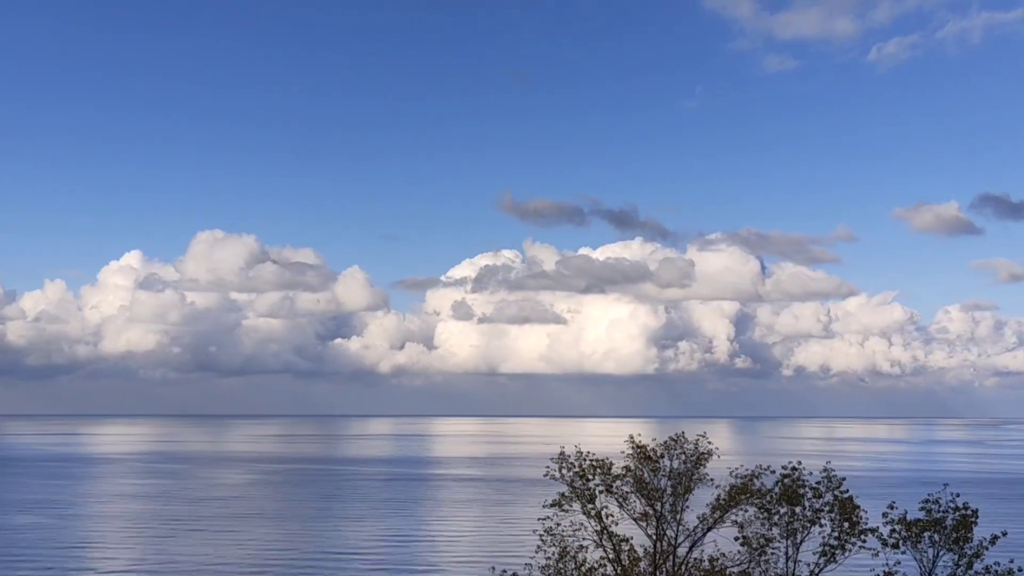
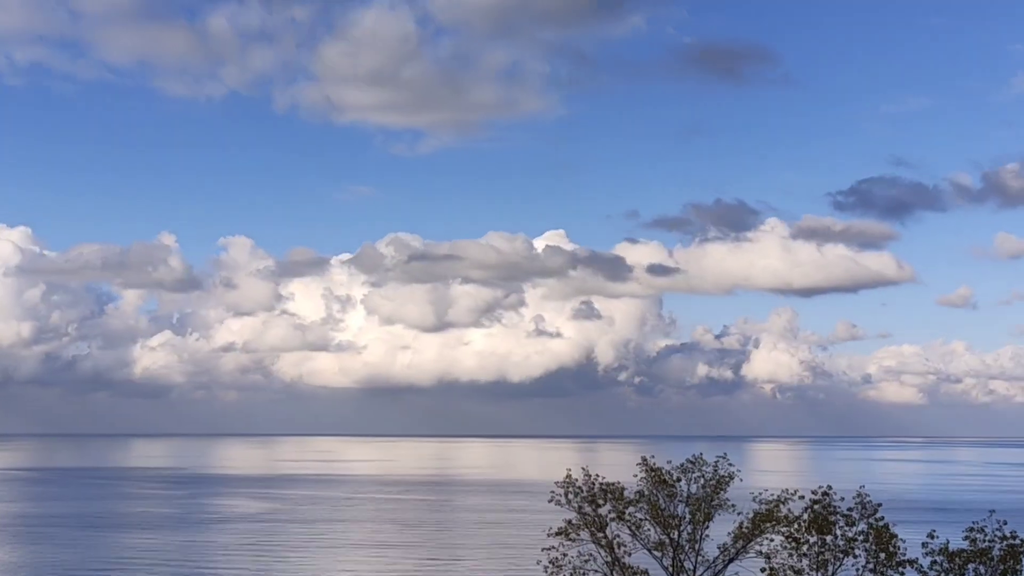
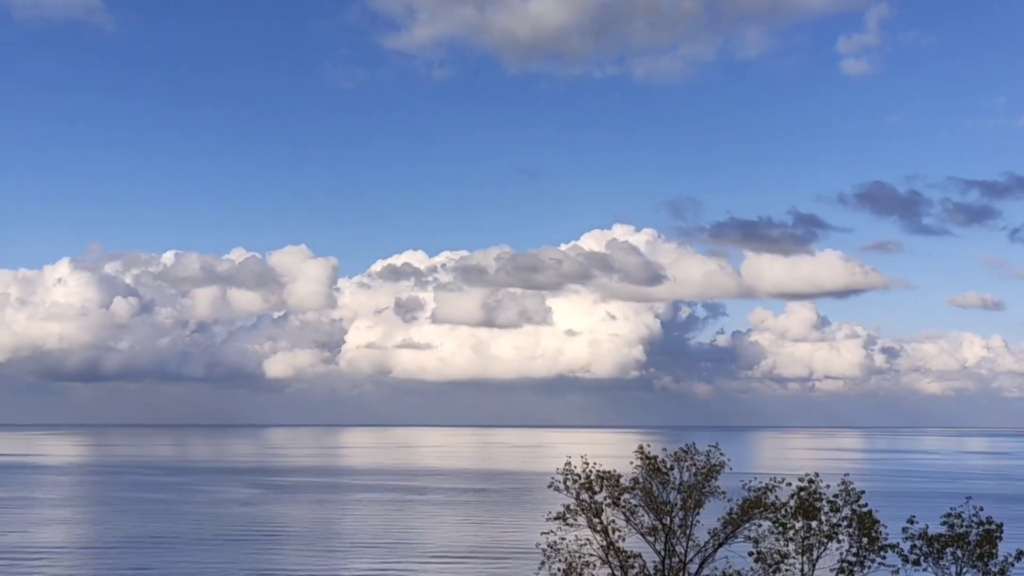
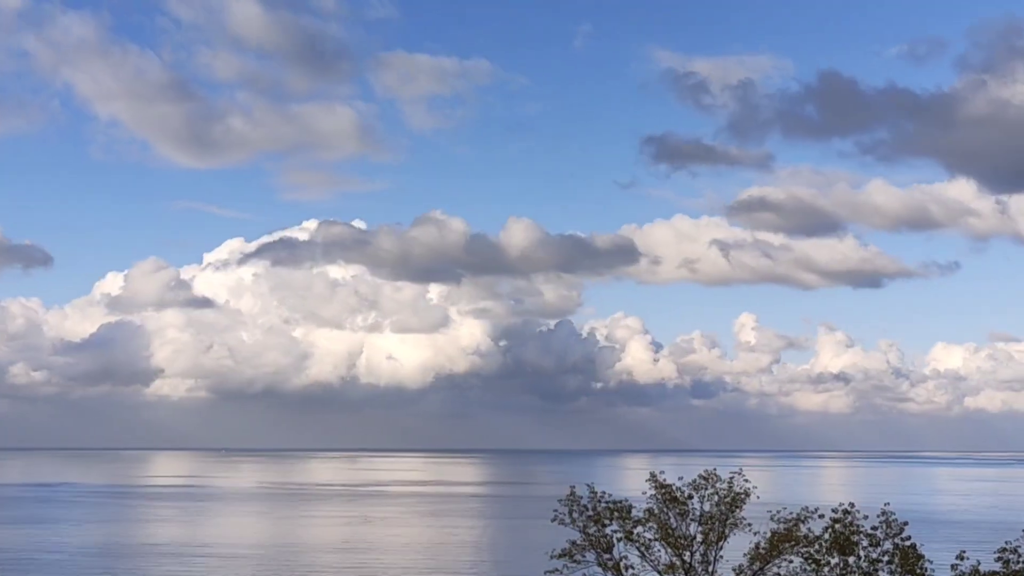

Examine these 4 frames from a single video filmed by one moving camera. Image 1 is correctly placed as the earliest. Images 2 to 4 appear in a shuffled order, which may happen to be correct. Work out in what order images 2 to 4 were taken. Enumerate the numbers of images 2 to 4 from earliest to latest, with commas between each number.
3, 2, 4
